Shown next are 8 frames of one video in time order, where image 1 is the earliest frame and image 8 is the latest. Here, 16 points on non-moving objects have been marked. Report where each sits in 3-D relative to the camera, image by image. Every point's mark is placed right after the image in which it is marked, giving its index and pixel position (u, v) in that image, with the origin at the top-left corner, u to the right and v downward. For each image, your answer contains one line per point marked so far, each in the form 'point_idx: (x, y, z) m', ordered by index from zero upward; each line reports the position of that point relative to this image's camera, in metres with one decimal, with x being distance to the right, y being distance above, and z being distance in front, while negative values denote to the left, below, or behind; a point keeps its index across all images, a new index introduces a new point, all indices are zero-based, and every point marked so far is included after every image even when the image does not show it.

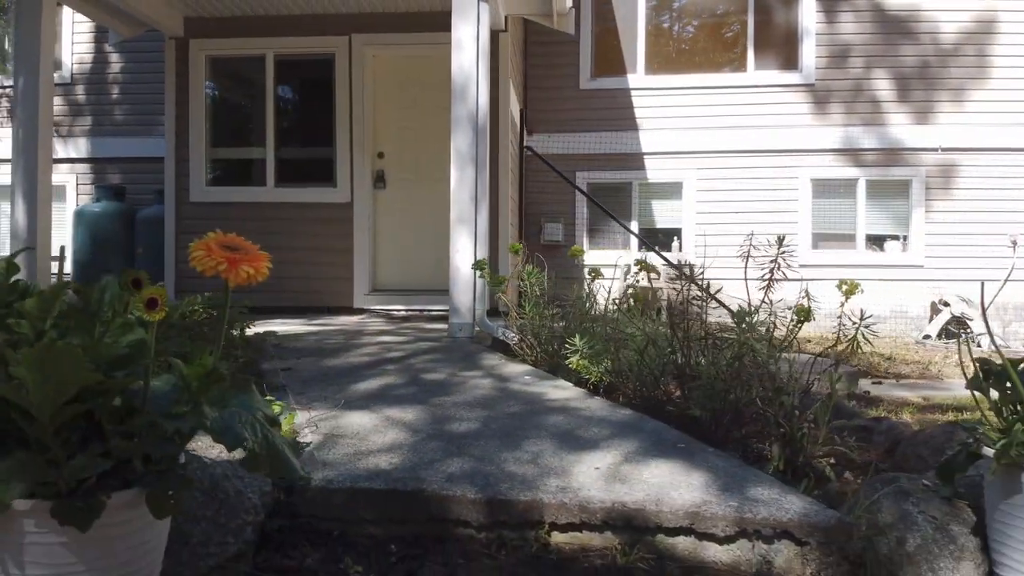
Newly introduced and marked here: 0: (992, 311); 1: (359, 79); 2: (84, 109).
0: (+5.0, -0.2, +8.5) m
1: (-1.2, +1.7, +6.5) m
2: (-4.7, +2.0, +8.9) m
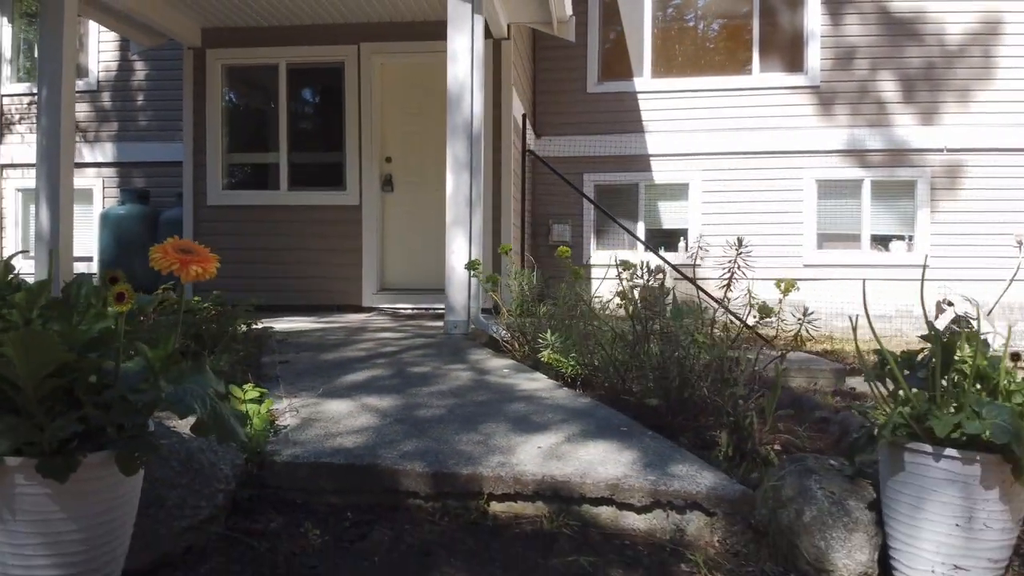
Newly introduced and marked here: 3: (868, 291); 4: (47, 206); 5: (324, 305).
0: (+5.1, -0.2, +8.5) m
1: (-1.2, +1.7, +6.8) m
2: (-4.6, +2.0, +9.2) m
3: (+3.8, 0.0, +8.6) m
4: (-3.0, +0.5, +5.3) m
5: (-1.6, -0.1, +6.9) m
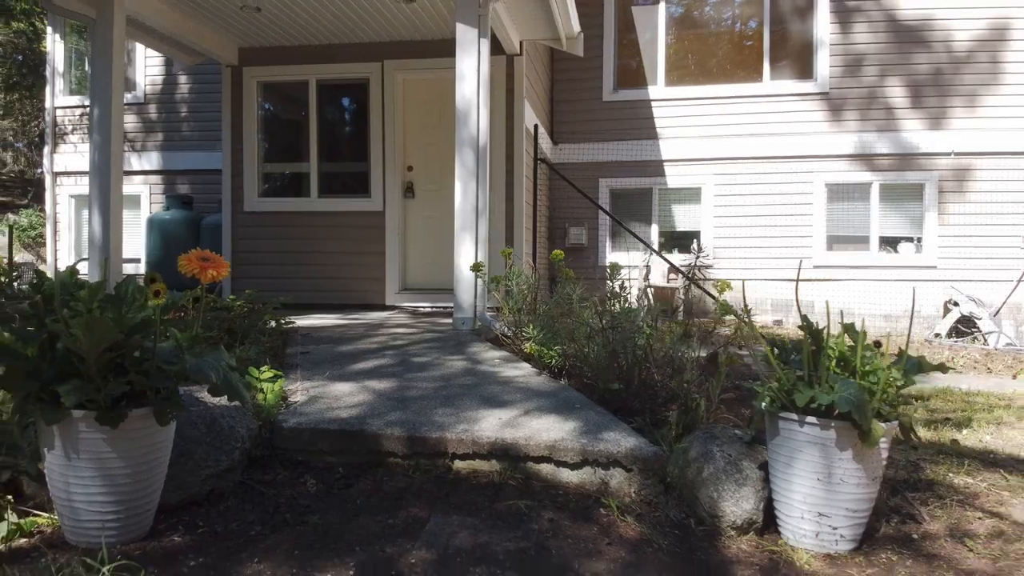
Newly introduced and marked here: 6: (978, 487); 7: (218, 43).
0: (+5.3, -0.2, +8.7) m
1: (-1.1, +1.7, +7.3) m
2: (-4.3, +2.0, +9.9) m
3: (+4.0, 0.0, +8.9) m
4: (-3.0, +0.5, +5.9) m
5: (-1.4, -0.1, +7.4) m
6: (+1.6, -0.7, +2.7) m
7: (-2.6, +2.1, +7.1) m
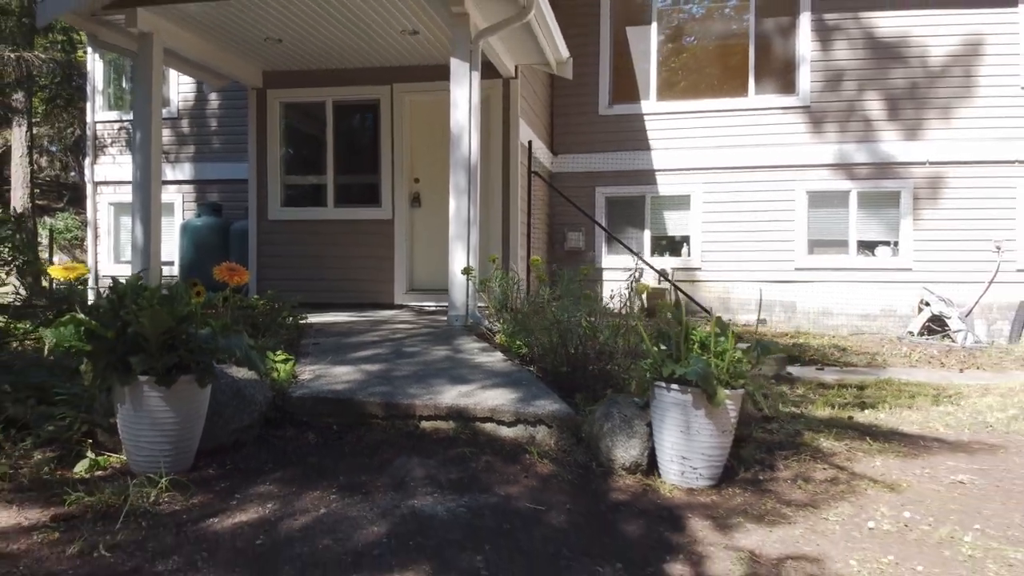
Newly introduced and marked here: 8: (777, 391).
0: (+5.3, -0.3, +9.3) m
1: (-1.1, +1.7, +8.0) m
2: (-4.3, +2.0, +10.8) m
3: (+4.0, -0.1, +9.5) m
4: (-3.0, +0.5, +6.7) m
5: (-1.5, -0.1, +8.2) m
6: (+1.4, -0.7, +3.4) m
7: (-2.6, +2.1, +7.9) m
8: (+1.6, -0.6, +4.9) m
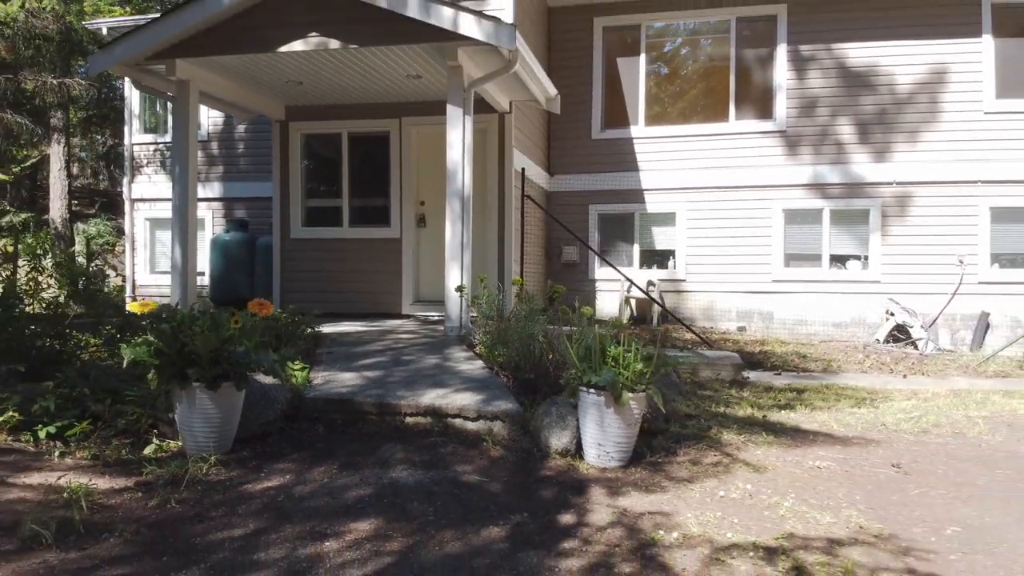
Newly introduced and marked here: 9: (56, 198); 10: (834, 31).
0: (+5.3, -0.4, +10.0) m
1: (-1.2, +1.5, +8.9) m
2: (-4.2, +1.8, +11.8) m
3: (+4.0, -0.2, +10.3) m
4: (-3.1, +0.4, +7.7) m
5: (-1.5, -0.3, +9.1) m
6: (+1.2, -0.8, +4.3) m
7: (-2.6, +2.0, +8.9) m
8: (+1.5, -0.8, +5.8) m
9: (-10.0, +2.0, +17.8) m
10: (+4.0, +3.2, +10.3) m
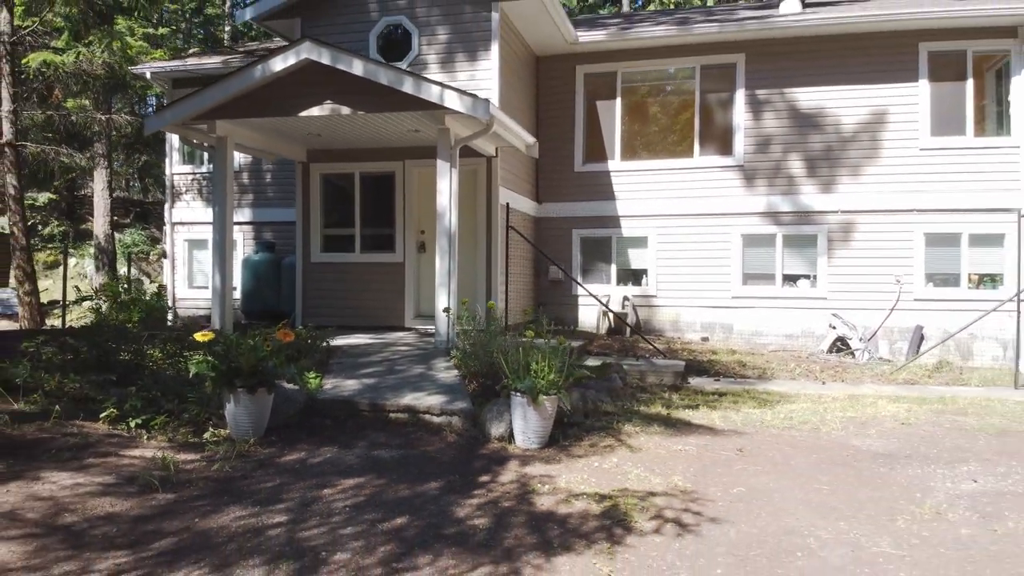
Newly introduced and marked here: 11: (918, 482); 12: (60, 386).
0: (+5.1, -0.6, +11.4) m
1: (-1.3, +1.3, +10.5) m
2: (-4.3, +1.6, +13.4) m
3: (+3.8, -0.4, +11.7) m
4: (-3.3, +0.2, +9.3) m
5: (-1.7, -0.5, +10.7) m
6: (+0.9, -1.0, +5.8) m
7: (-2.8, +1.8, +10.5) m
8: (+1.2, -1.0, +7.2) m
9: (-9.9, +1.7, +19.6) m
10: (+3.9, +3.0, +11.7) m
11: (+2.2, -1.1, +4.5) m
12: (-3.1, -0.7, +5.6) m
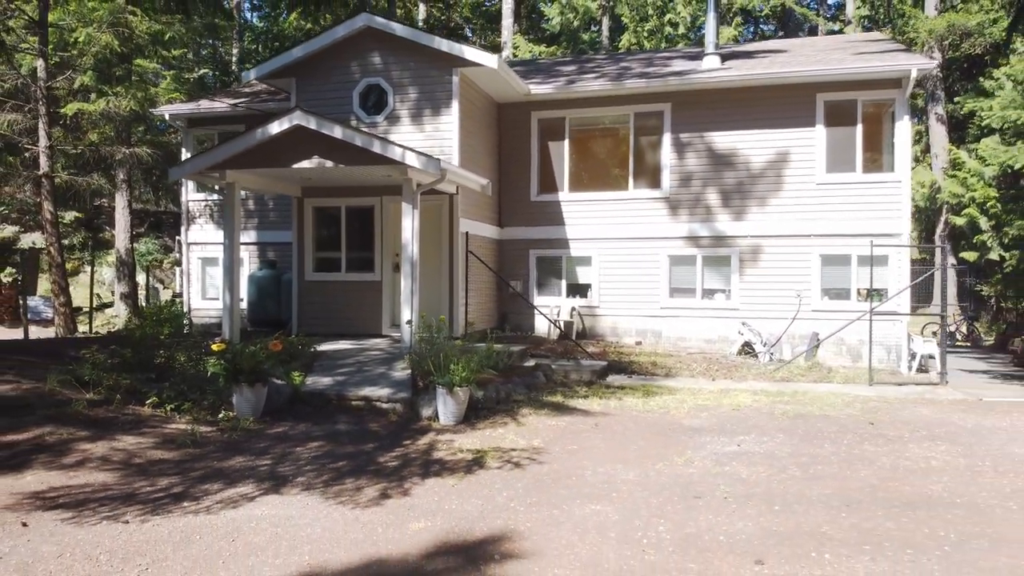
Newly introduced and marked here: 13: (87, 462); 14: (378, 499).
0: (+4.5, -0.8, +13.5) m
1: (-2.0, +1.1, +12.7) m
2: (-4.9, +1.4, +15.6) m
3: (+3.2, -0.6, +13.8) m
4: (-4.0, 0.0, +11.5) m
5: (-2.3, -0.7, +12.9) m
6: (+0.2, -1.2, +7.9) m
7: (-3.5, +1.6, +12.7) m
8: (+0.5, -1.2, +9.4) m
9: (-10.4, +1.5, +21.9) m
10: (+3.3, +2.8, +13.8) m
11: (+1.5, -1.3, +6.7) m
12: (-3.8, -0.9, +7.8) m
13: (-3.0, -1.2, +5.7) m
14: (-0.8, -1.3, +4.9) m
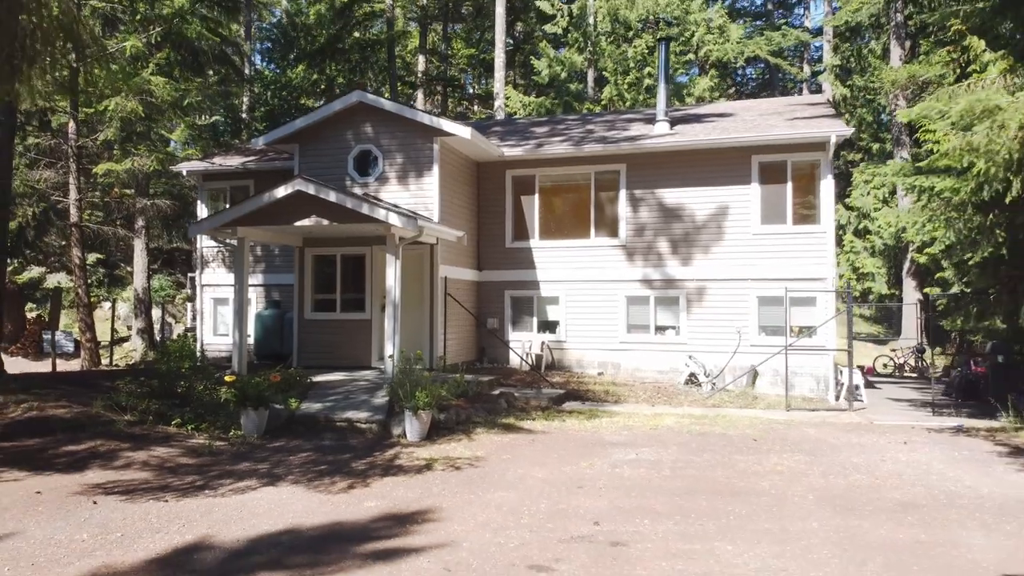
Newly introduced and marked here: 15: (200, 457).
0: (+4.0, -1.5, +15.3) m
1: (-2.5, +0.4, +14.6) m
2: (-5.4, +0.6, +17.6) m
3: (+2.7, -1.3, +15.6) m
4: (-4.5, -0.7, +13.4) m
5: (-2.8, -1.4, +14.7) m
6: (-0.3, -1.7, +9.7) m
7: (-4.0, +0.9, +14.6) m
8: (0.0, -1.7, +11.2) m
9: (-10.9, +0.4, +23.9) m
10: (+2.8, +2.1, +15.7) m
11: (+1.0, -1.7, +8.5) m
12: (-4.3, -1.4, +9.7) m
13: (-3.5, -1.6, +7.5) m
14: (-1.4, -1.7, +6.7) m
15: (-3.1, -1.7, +8.0) m
